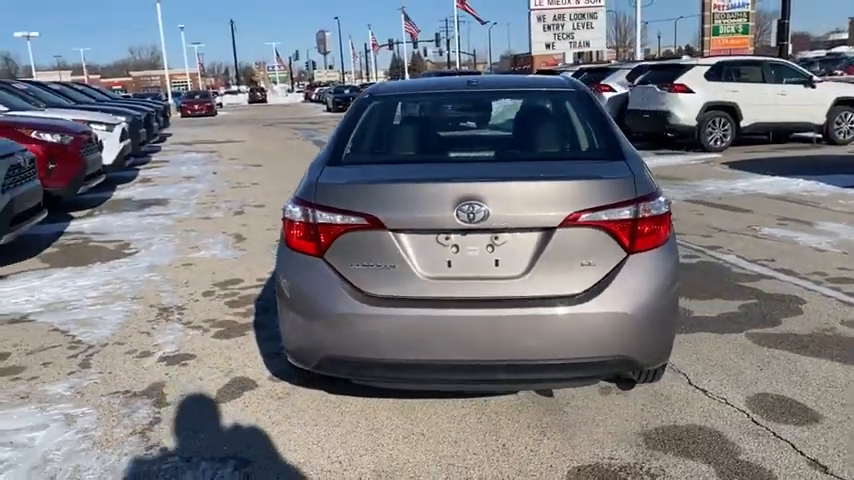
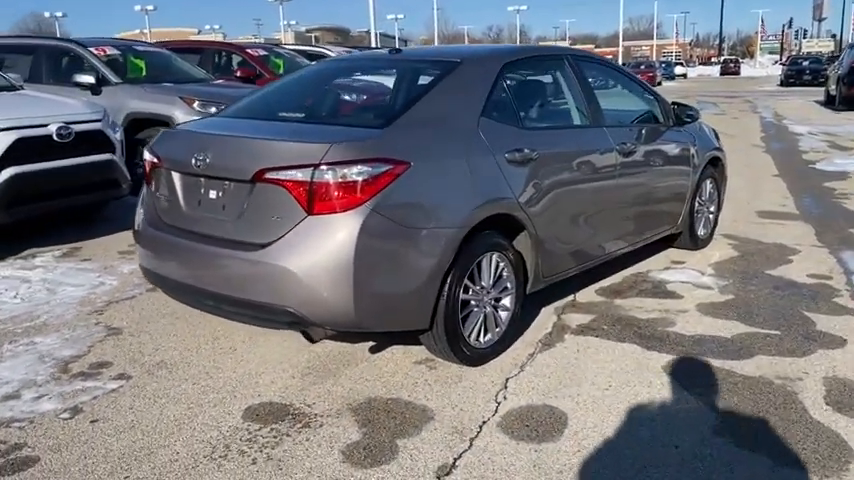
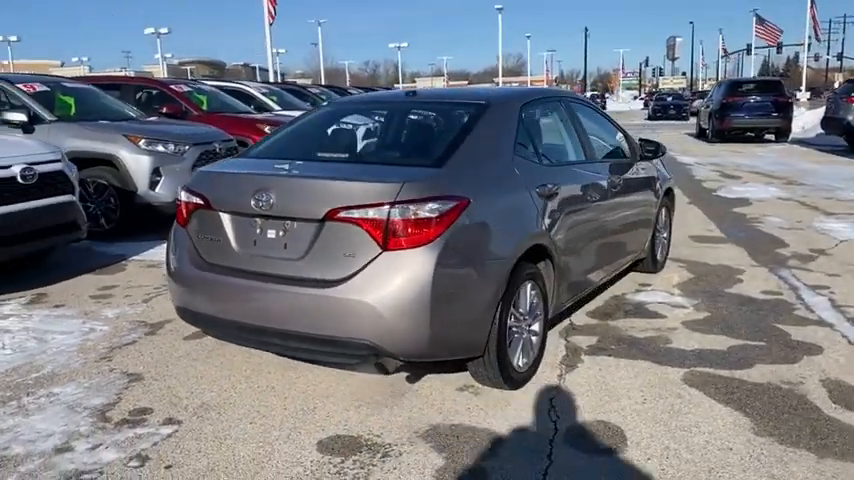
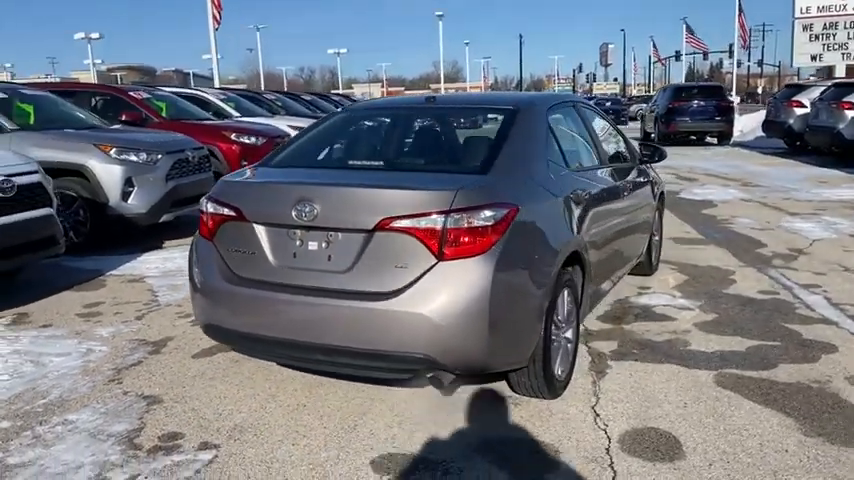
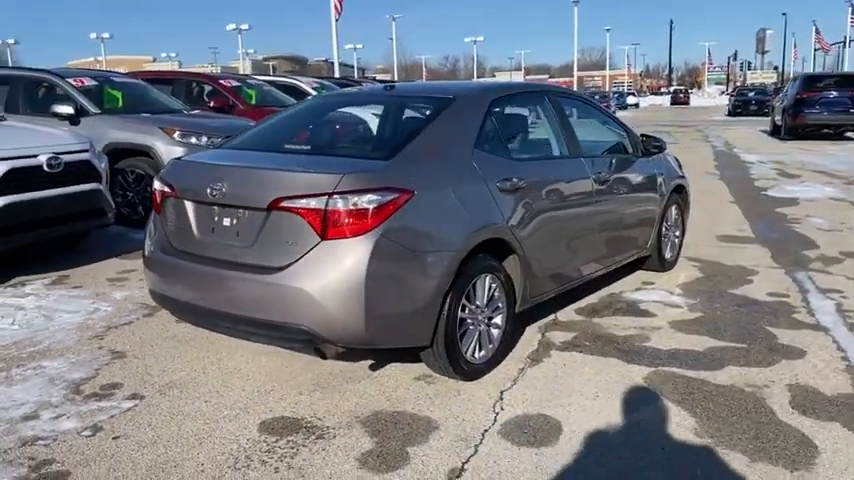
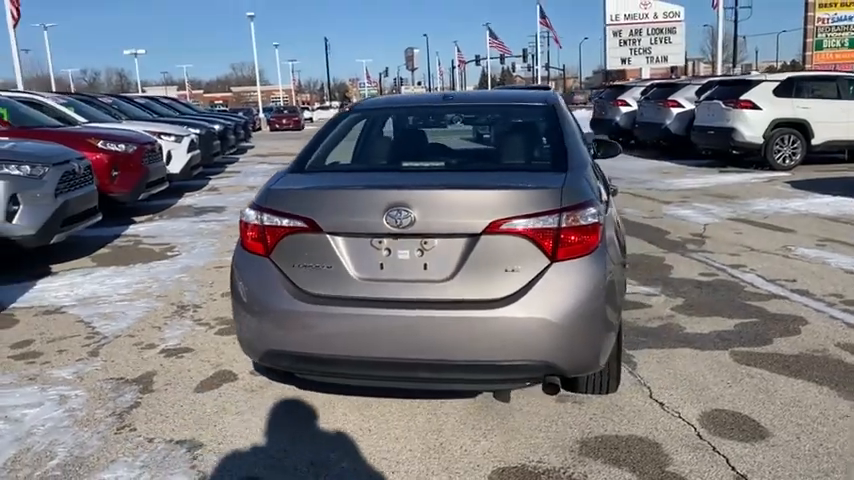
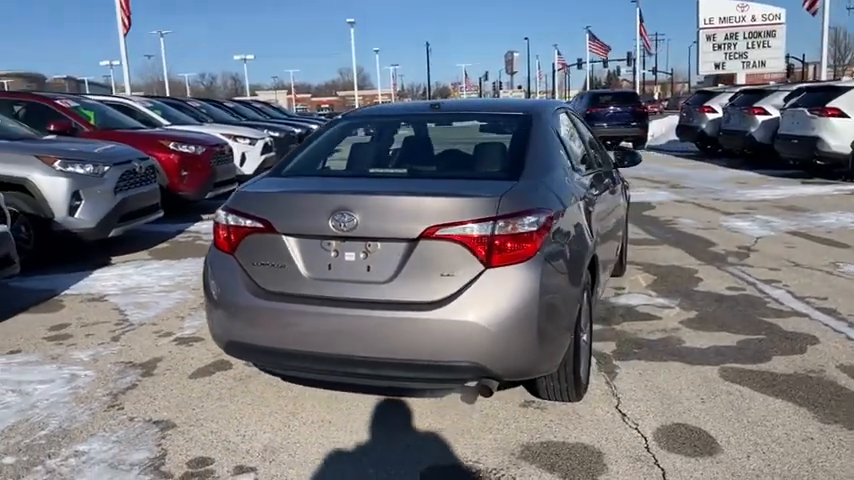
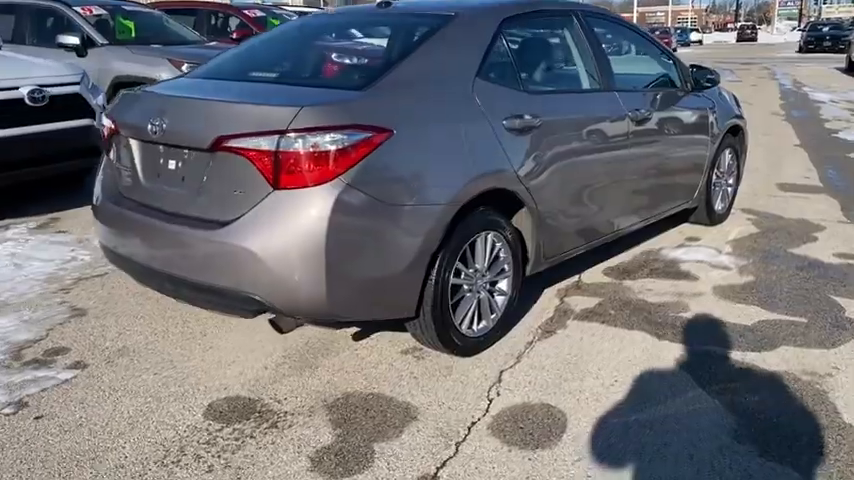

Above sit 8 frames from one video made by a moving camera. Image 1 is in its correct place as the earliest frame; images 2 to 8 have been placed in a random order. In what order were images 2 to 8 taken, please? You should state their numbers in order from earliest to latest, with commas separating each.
6, 7, 4, 3, 5, 2, 8
